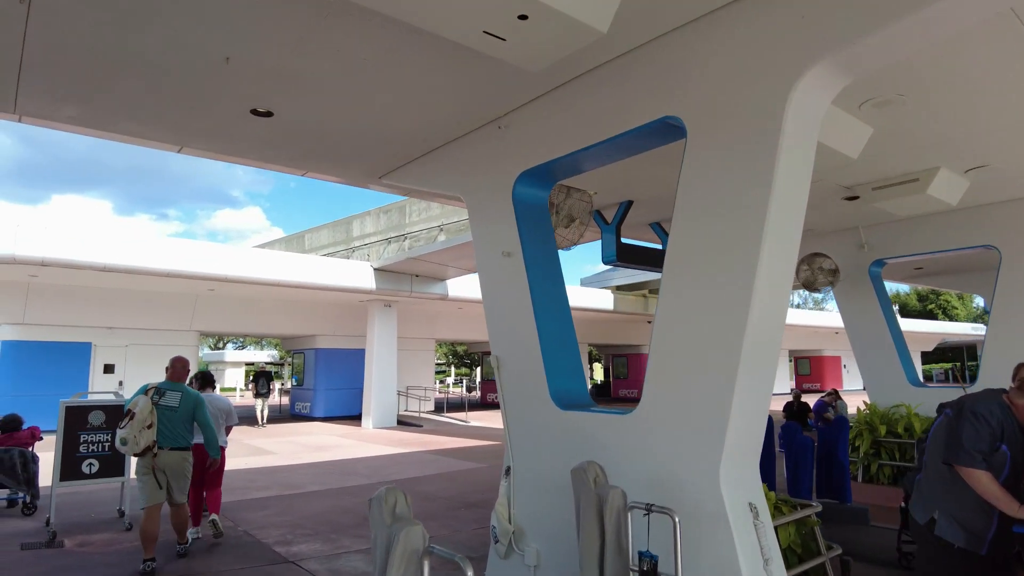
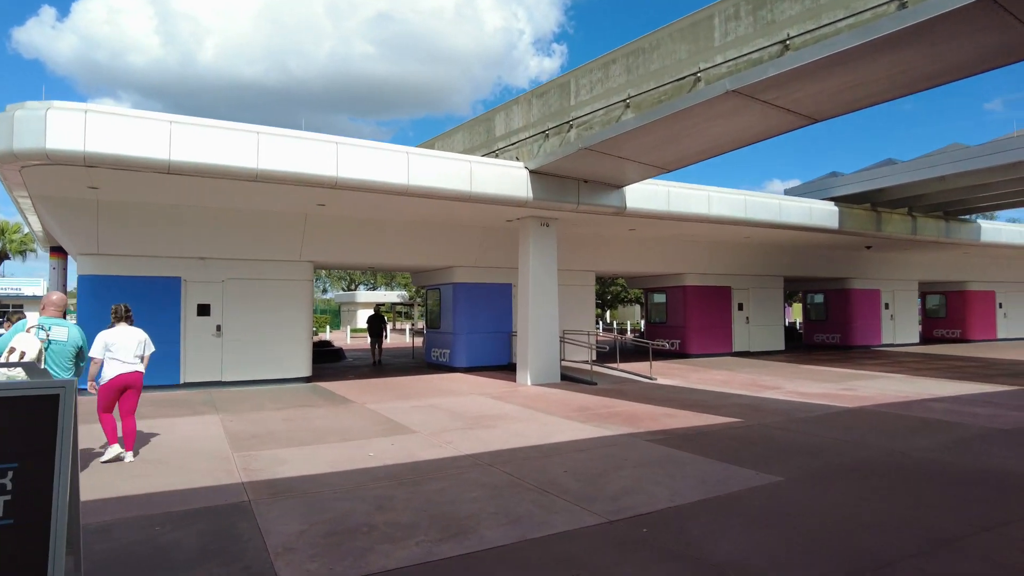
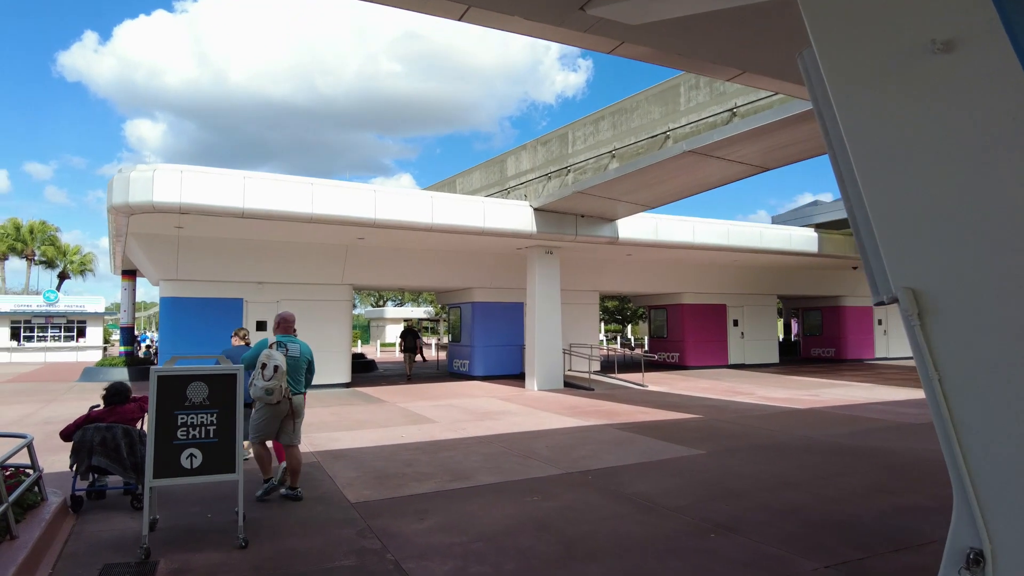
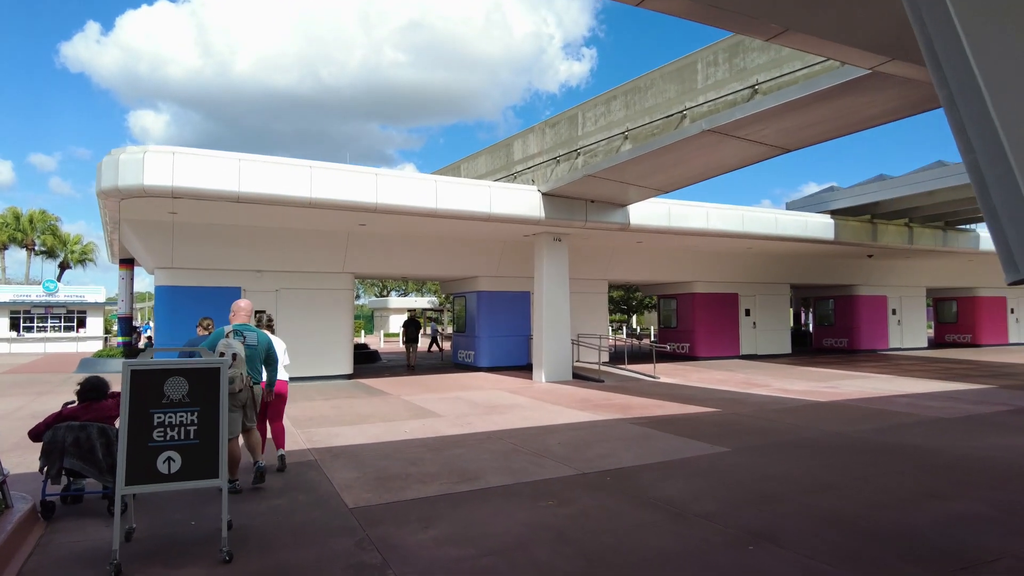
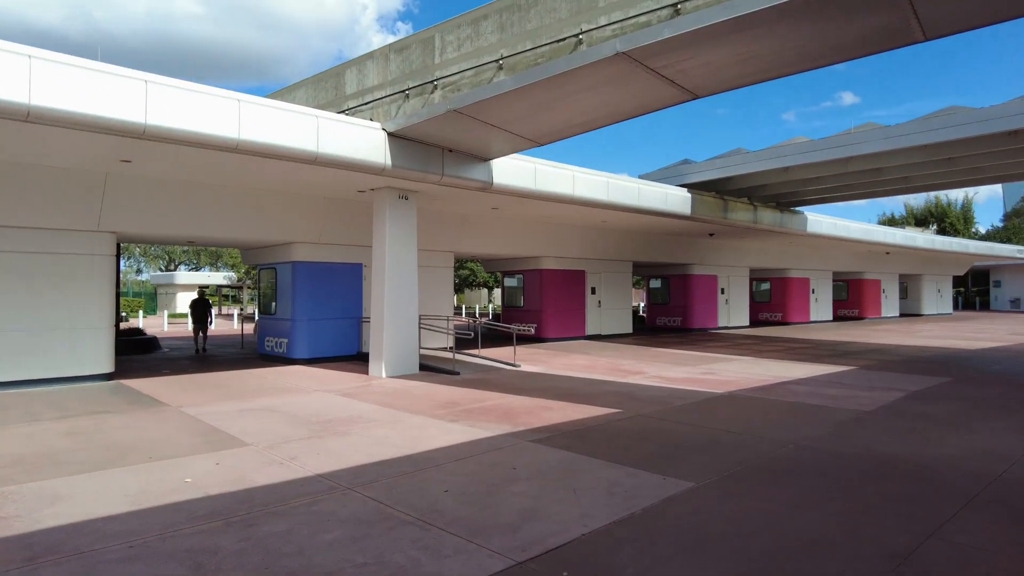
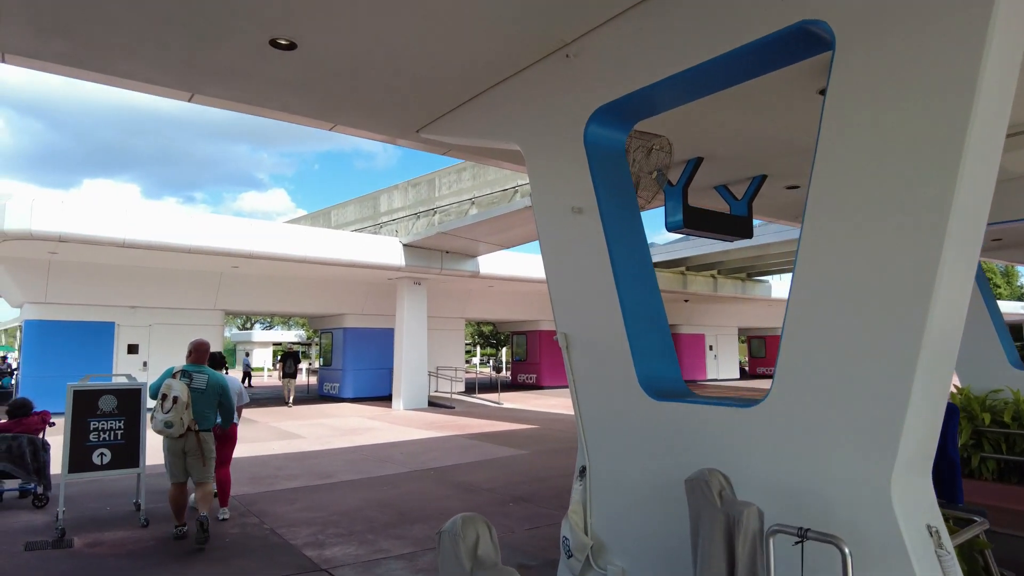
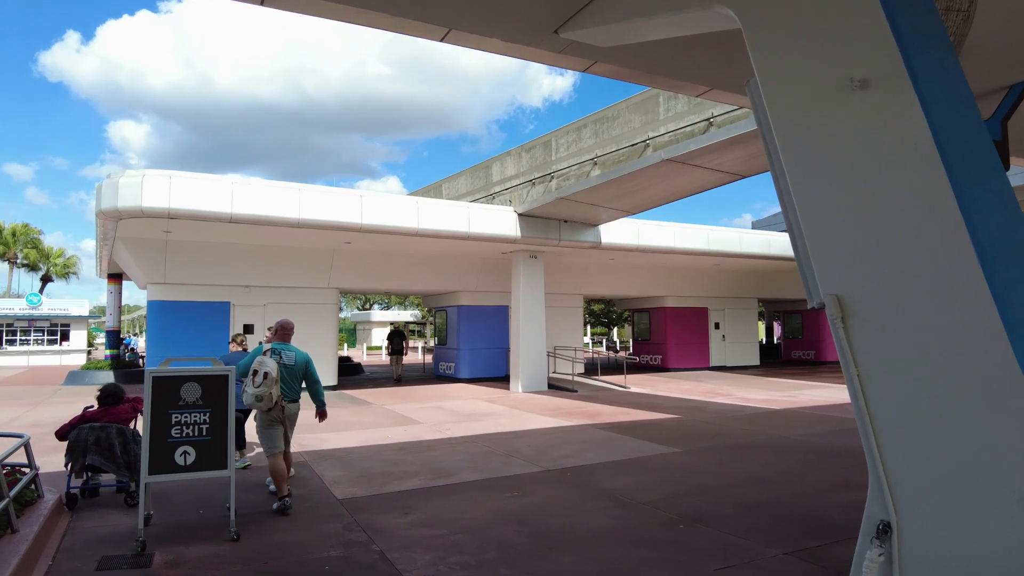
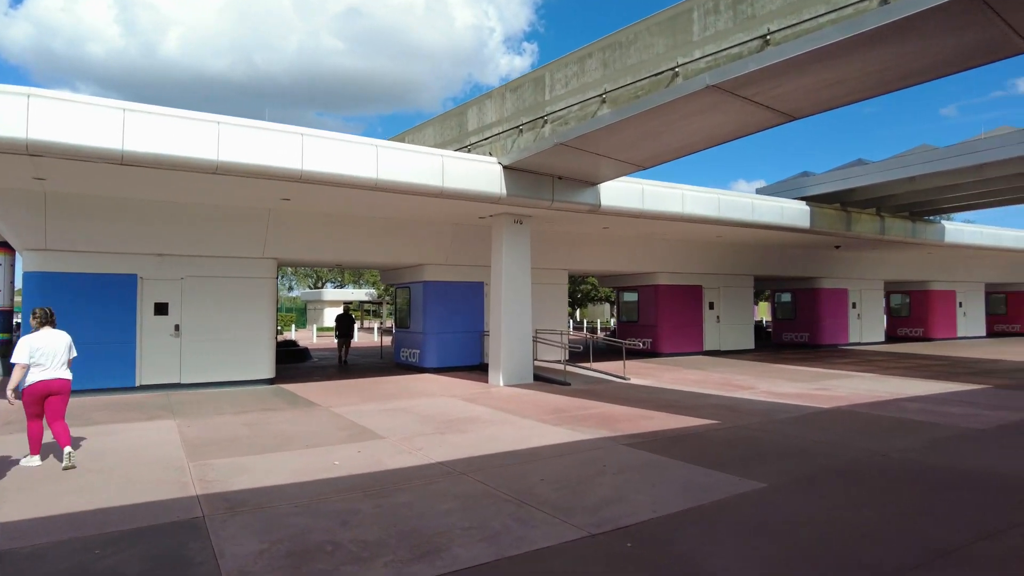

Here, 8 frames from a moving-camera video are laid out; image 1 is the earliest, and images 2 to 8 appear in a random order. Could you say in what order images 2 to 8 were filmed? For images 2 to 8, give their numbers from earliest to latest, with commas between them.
6, 7, 3, 4, 2, 8, 5
